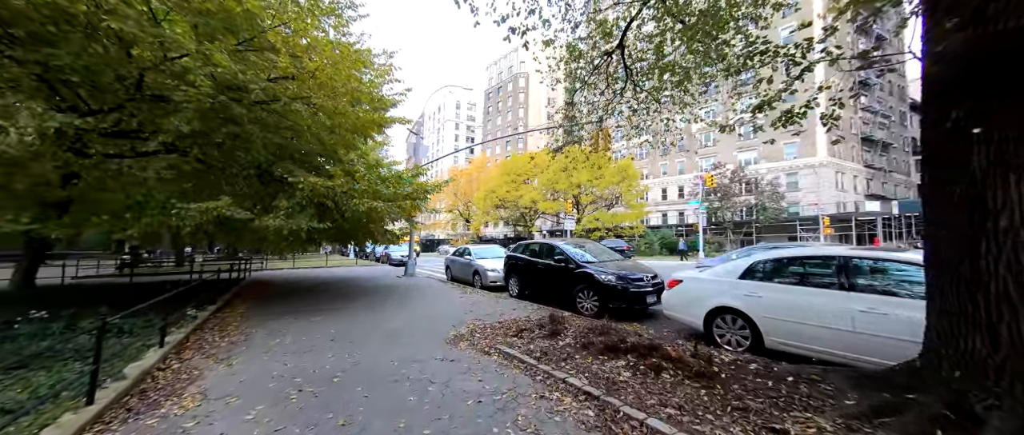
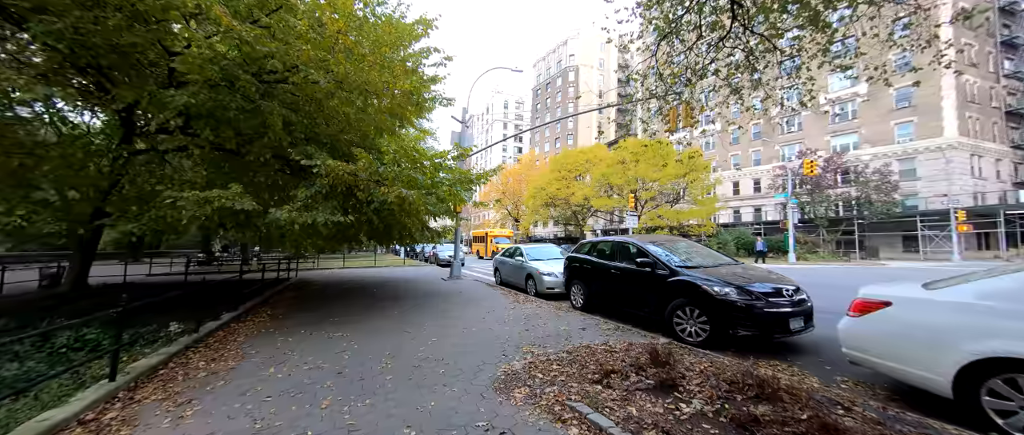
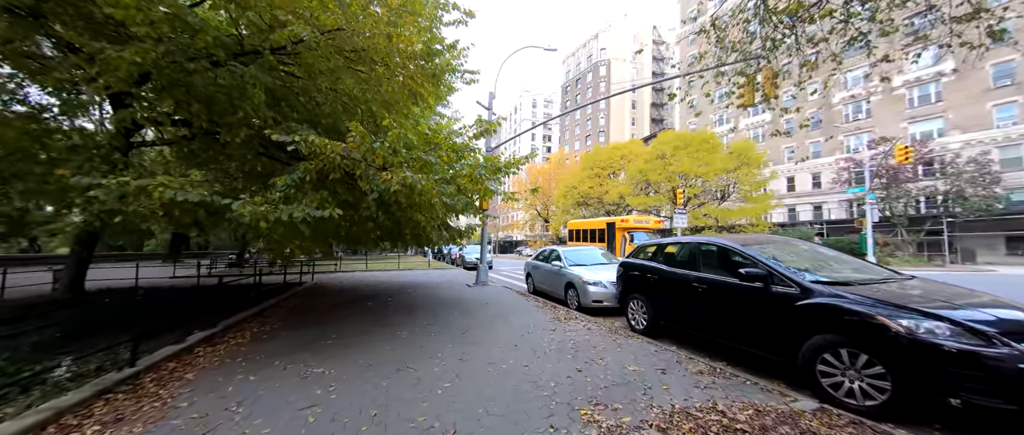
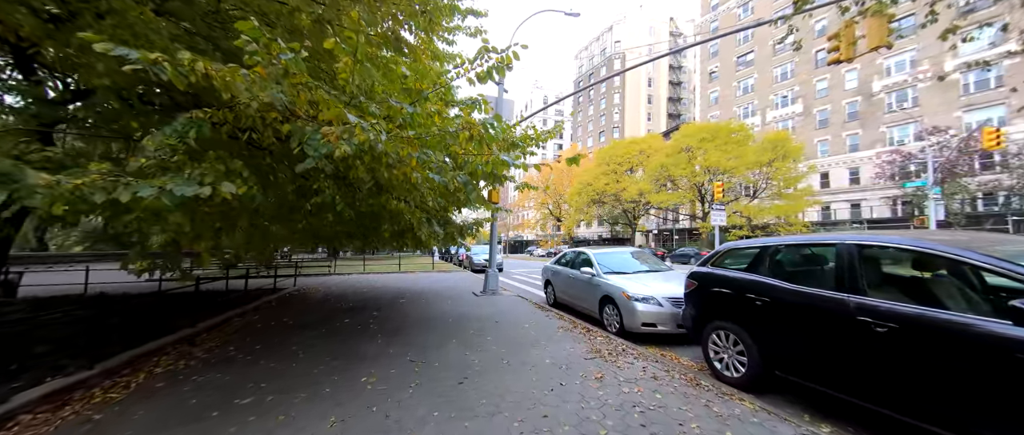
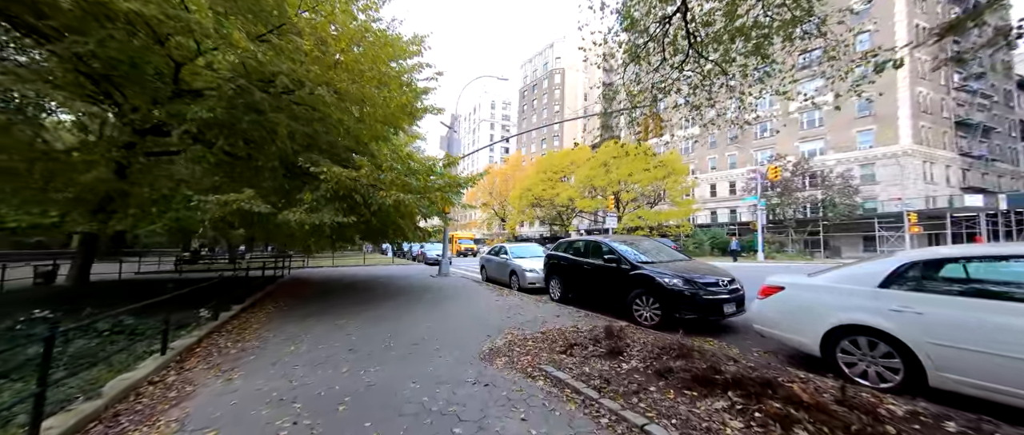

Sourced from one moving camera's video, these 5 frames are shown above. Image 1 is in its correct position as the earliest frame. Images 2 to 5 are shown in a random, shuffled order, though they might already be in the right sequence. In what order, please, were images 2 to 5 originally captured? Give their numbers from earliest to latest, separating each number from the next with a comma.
5, 2, 3, 4
